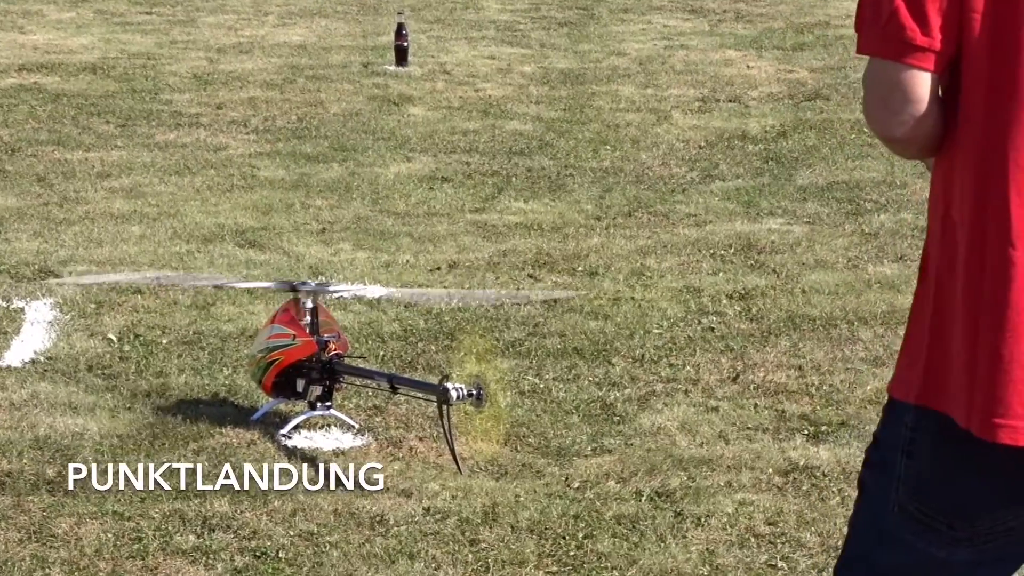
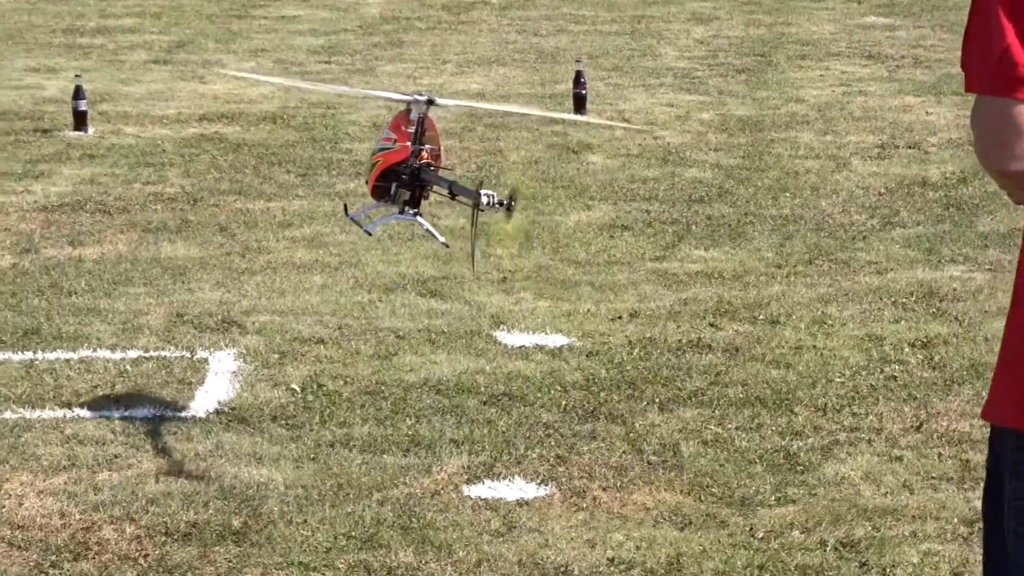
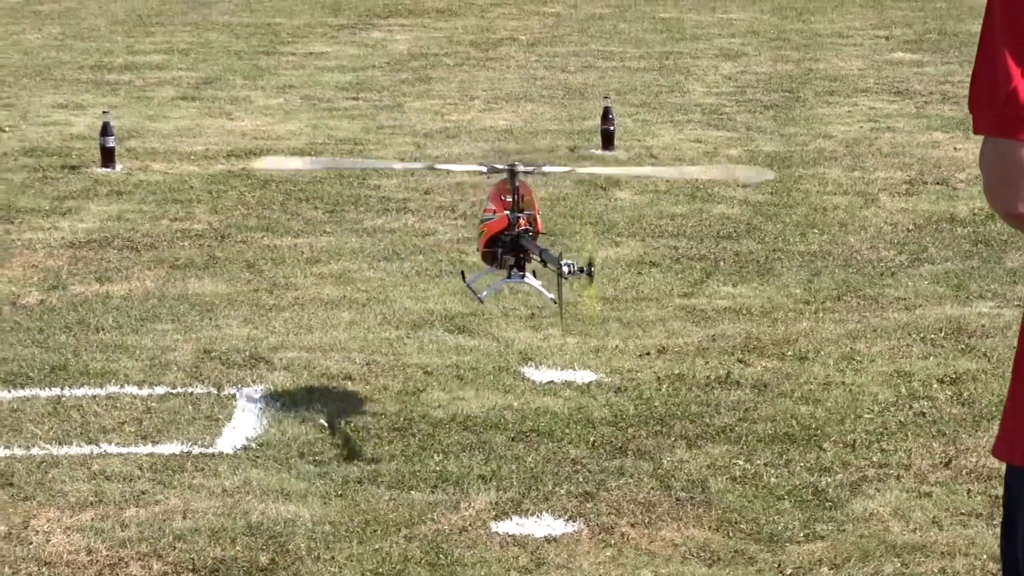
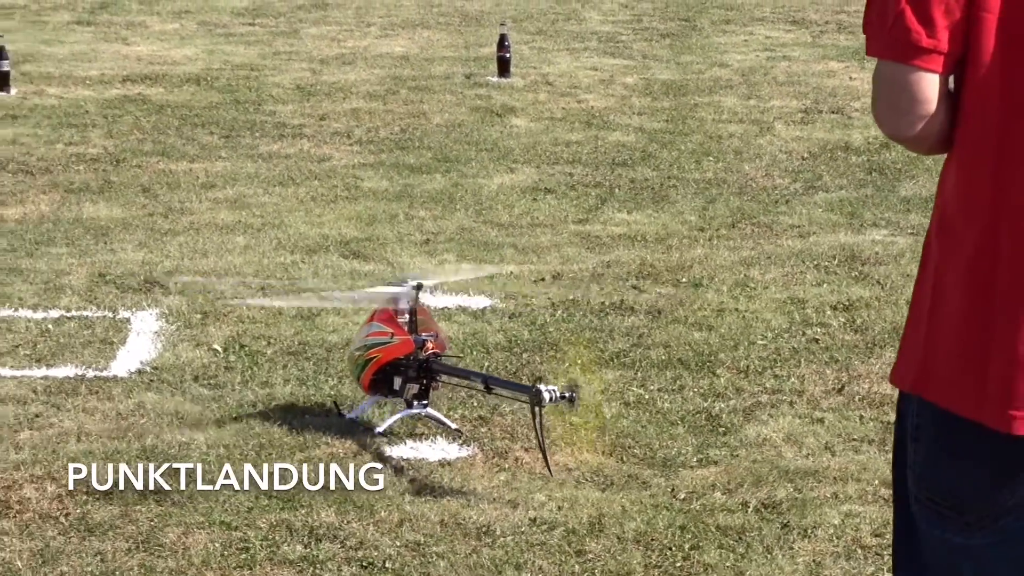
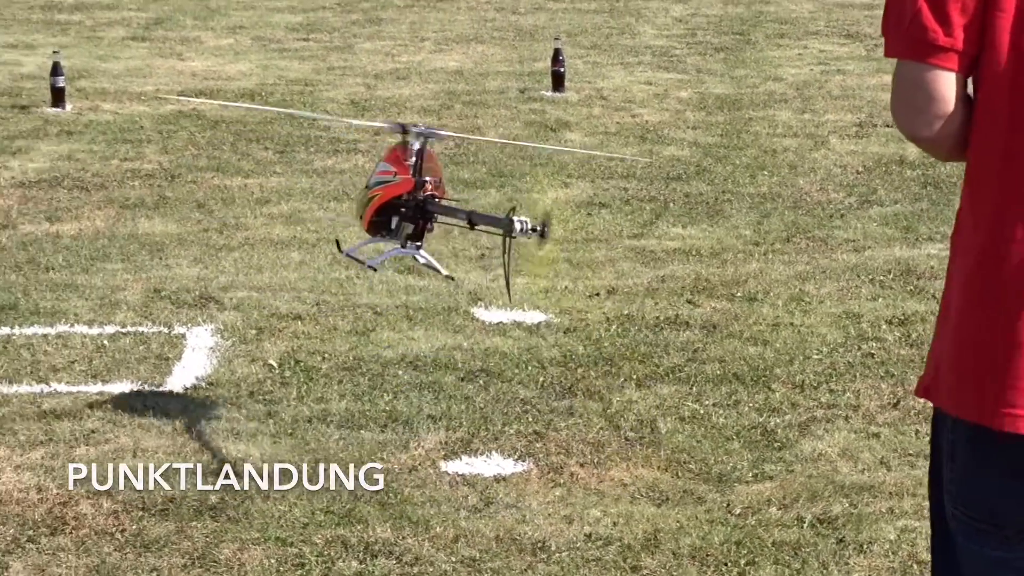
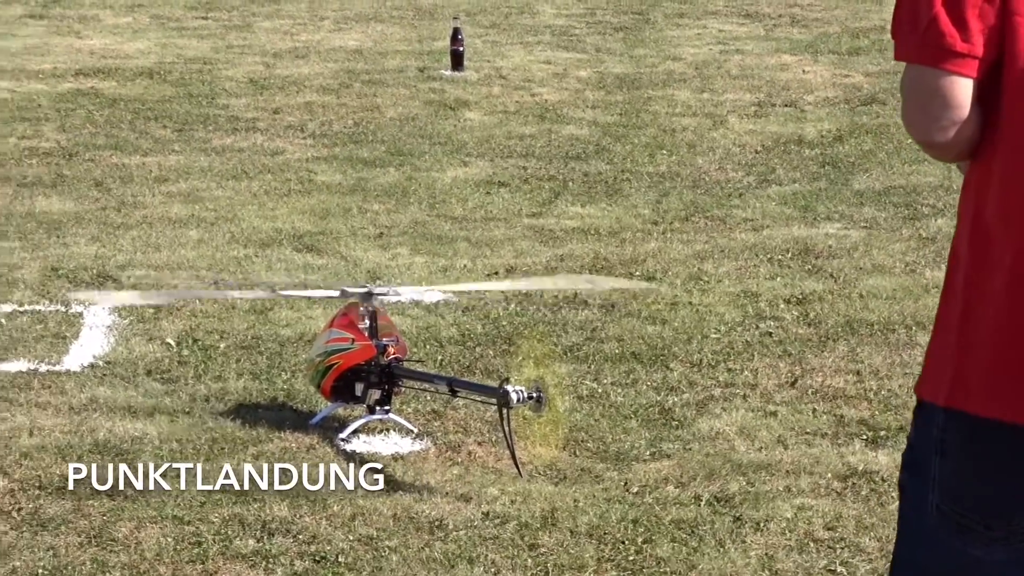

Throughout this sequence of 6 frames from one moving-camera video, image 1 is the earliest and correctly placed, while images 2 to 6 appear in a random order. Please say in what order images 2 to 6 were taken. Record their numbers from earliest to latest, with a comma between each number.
6, 4, 5, 2, 3
